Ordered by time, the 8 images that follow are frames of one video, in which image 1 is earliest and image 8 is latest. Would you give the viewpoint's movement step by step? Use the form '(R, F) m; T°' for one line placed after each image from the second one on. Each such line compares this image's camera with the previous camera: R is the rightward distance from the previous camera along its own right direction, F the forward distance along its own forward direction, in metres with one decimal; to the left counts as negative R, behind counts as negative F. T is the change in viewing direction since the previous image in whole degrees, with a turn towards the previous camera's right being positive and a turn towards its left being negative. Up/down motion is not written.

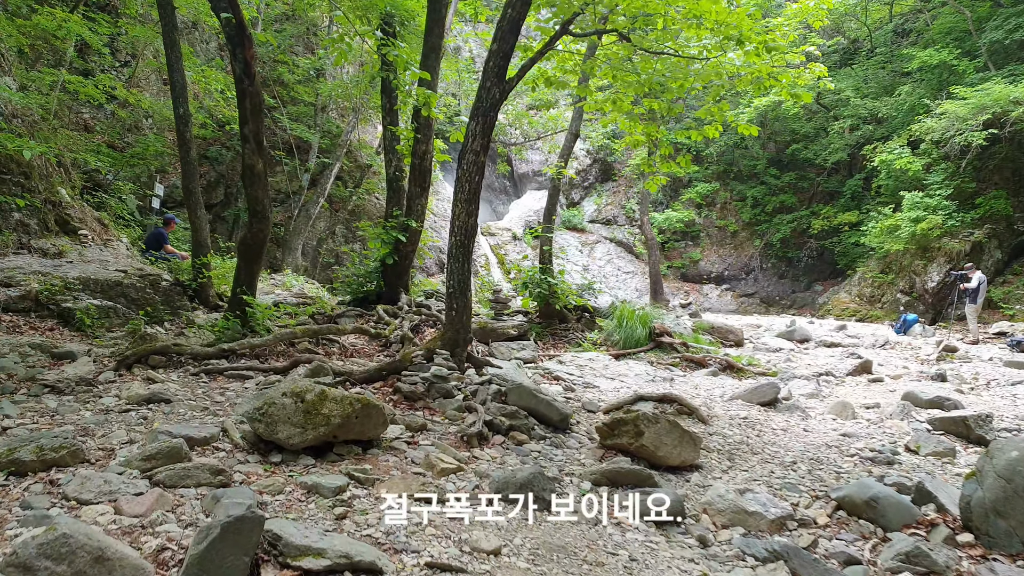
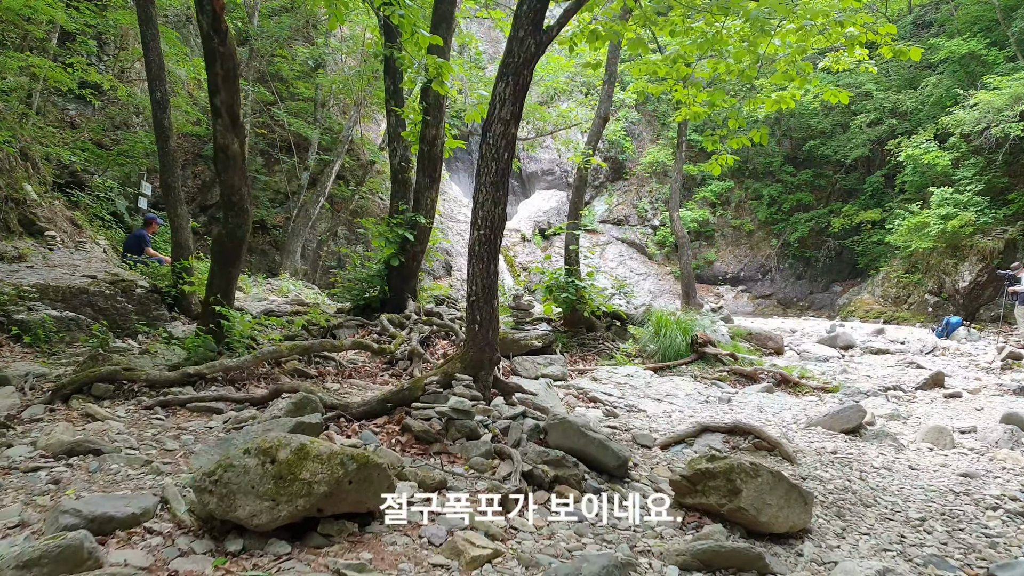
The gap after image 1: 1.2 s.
(-0.1, +0.9) m; 0°
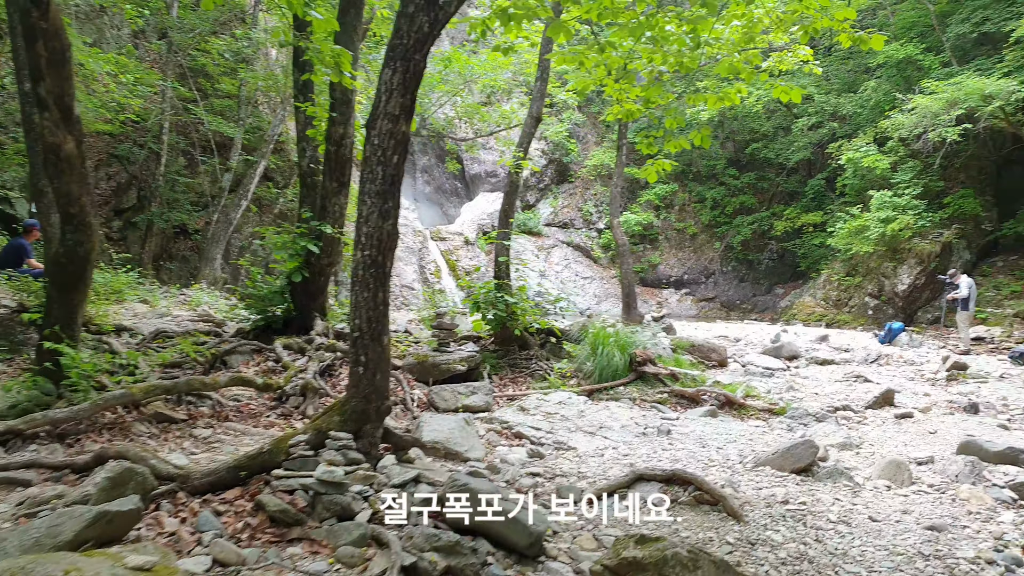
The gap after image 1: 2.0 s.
(+0.2, +0.6) m; +4°
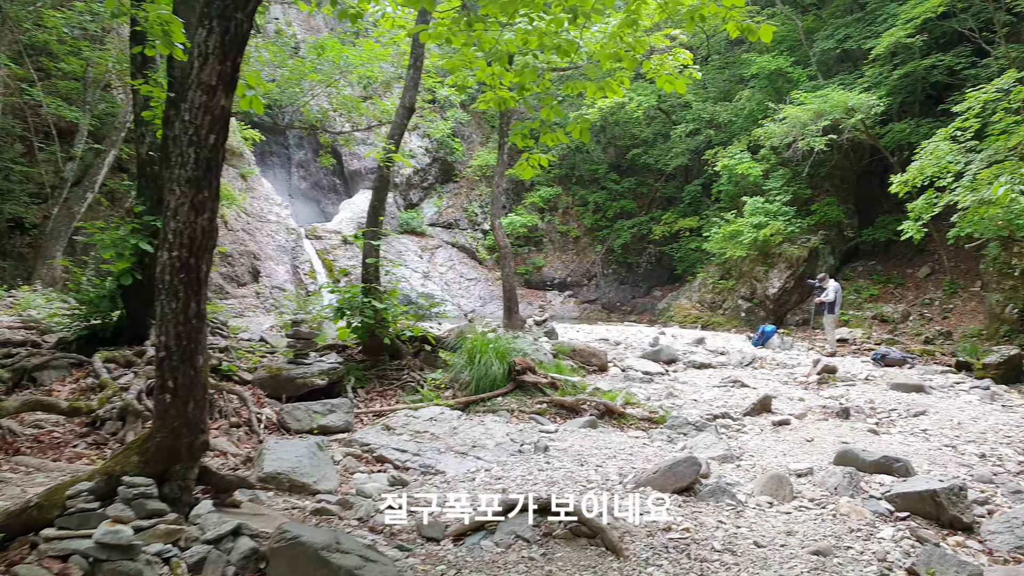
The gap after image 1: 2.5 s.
(+0.1, +0.4) m; +8°
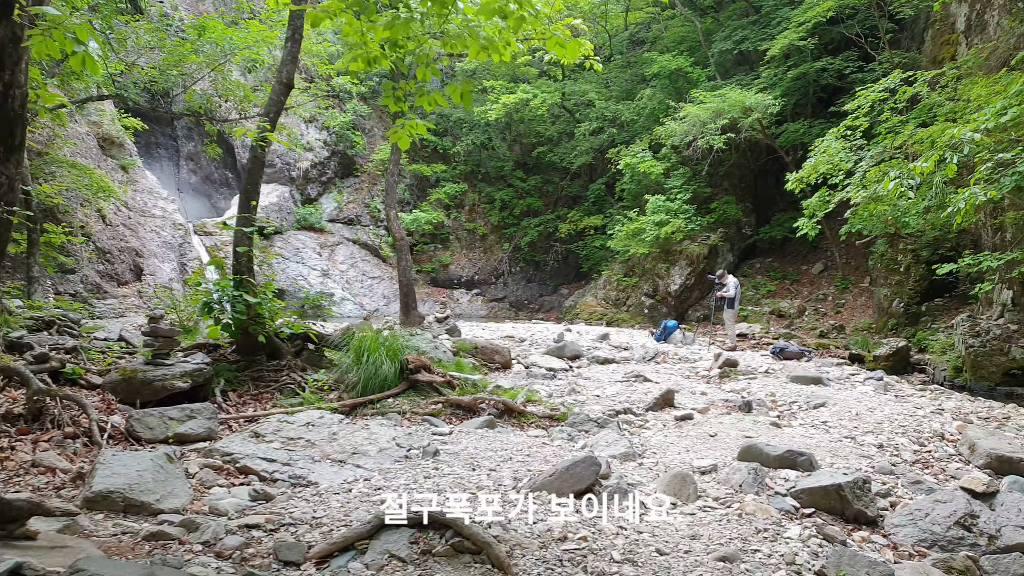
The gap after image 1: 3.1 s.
(+0.1, +0.3) m; +7°
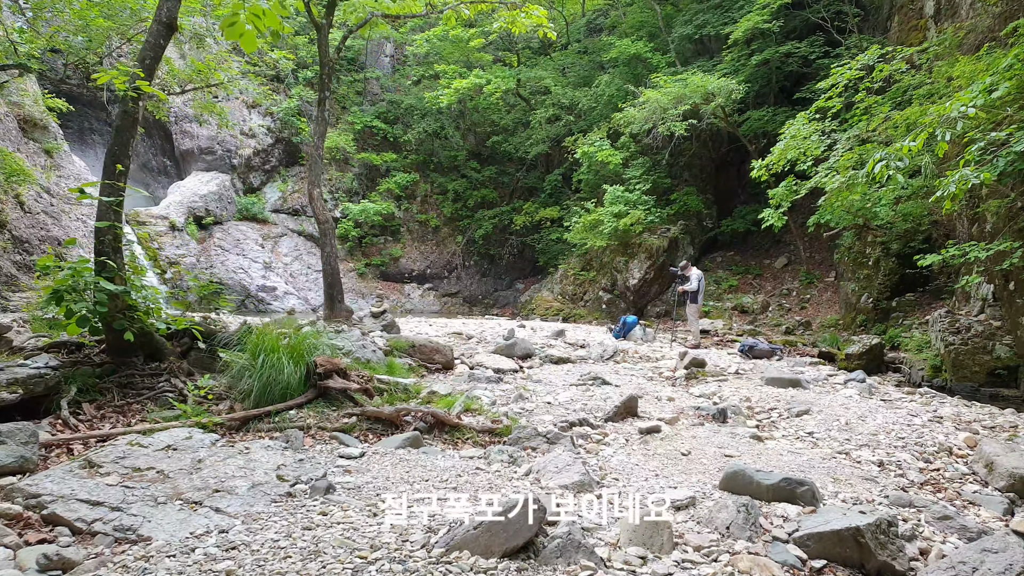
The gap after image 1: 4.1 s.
(+0.1, +0.9) m; +3°
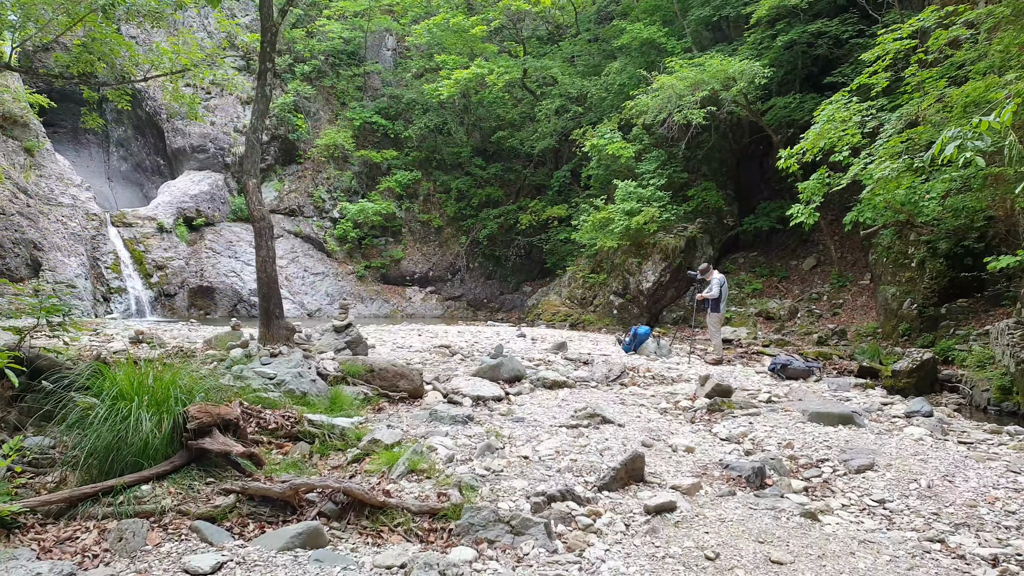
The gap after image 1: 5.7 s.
(+0.2, +1.2) m; -1°
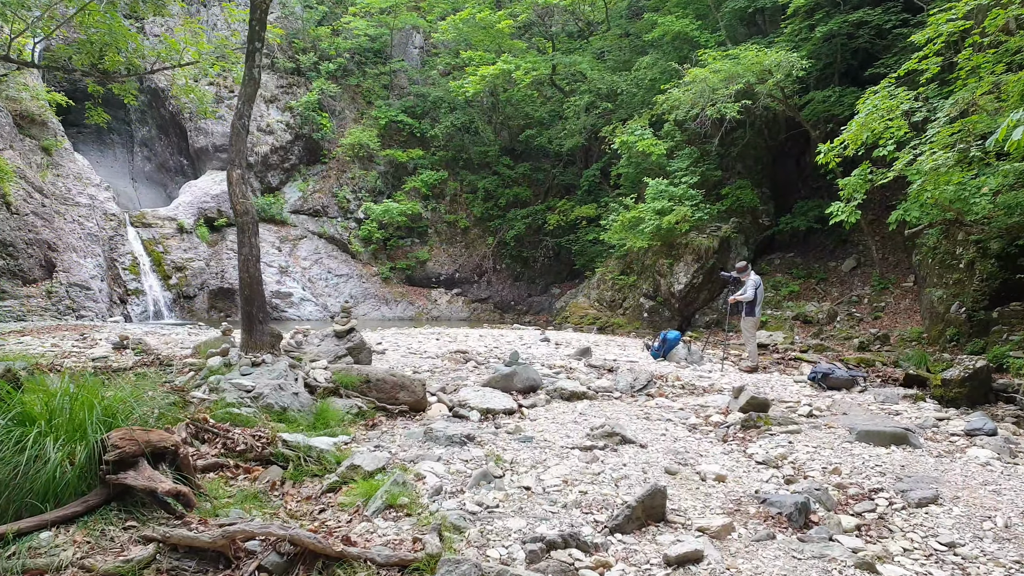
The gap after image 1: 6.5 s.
(+0.1, +0.5) m; -2°
